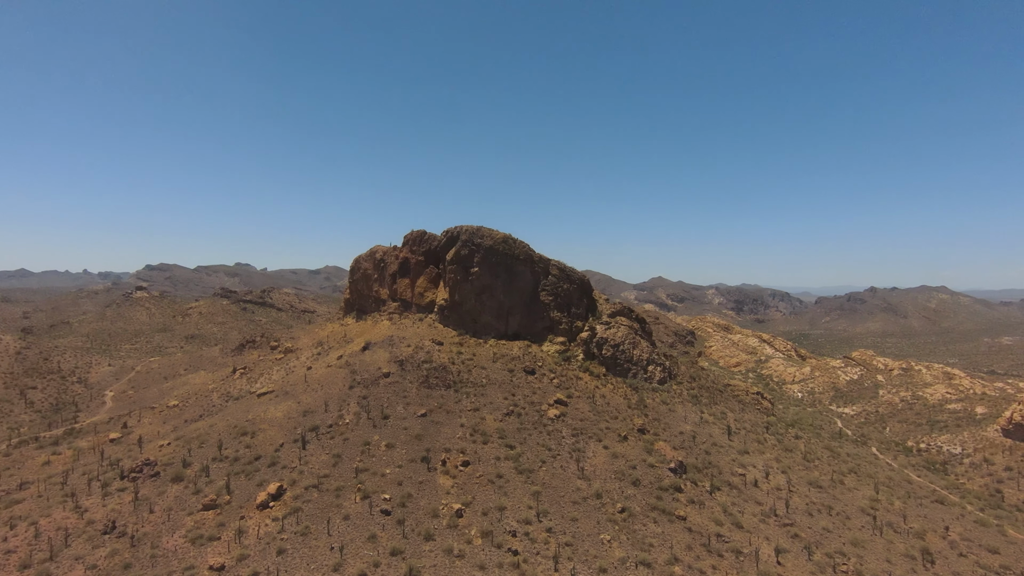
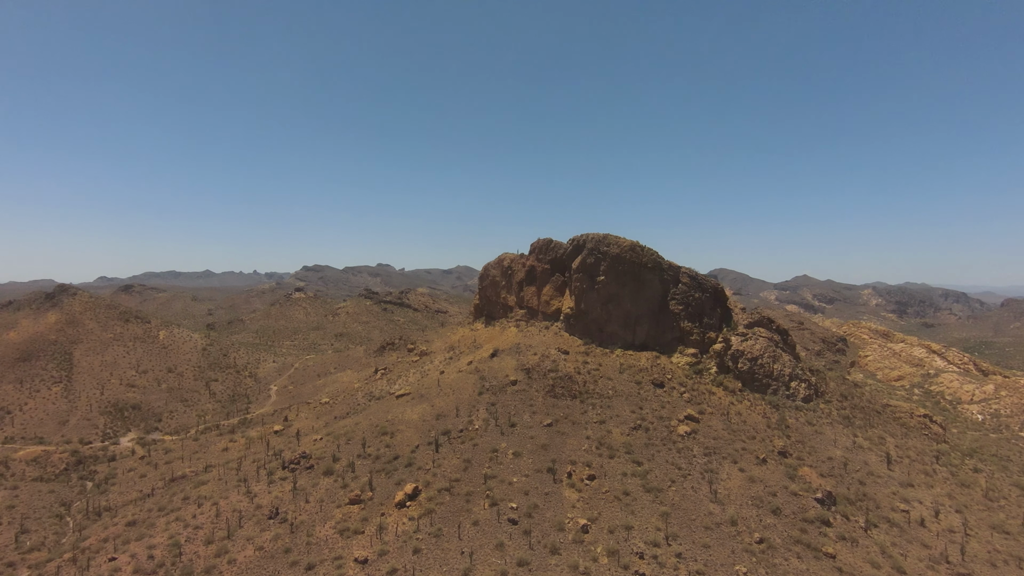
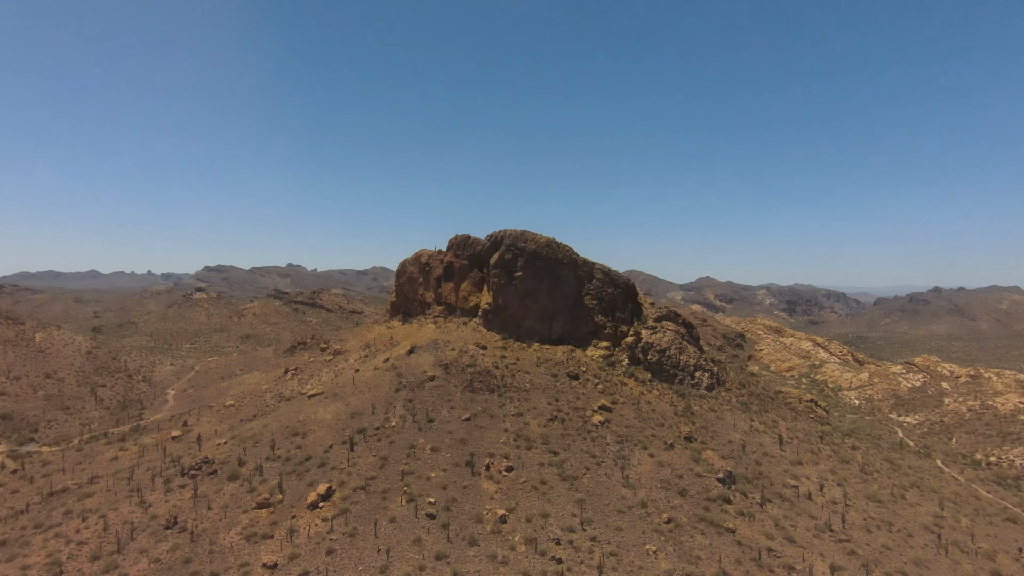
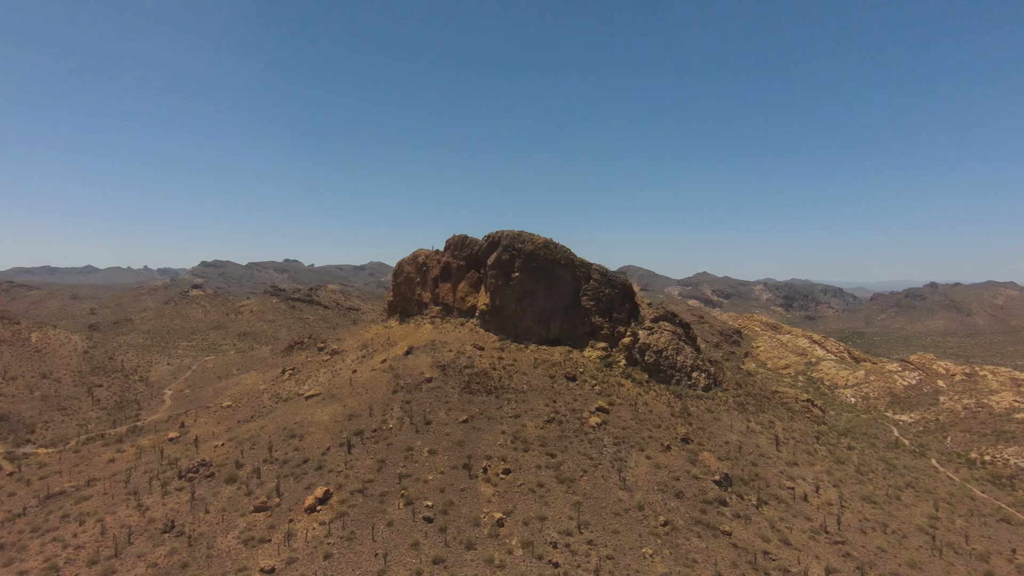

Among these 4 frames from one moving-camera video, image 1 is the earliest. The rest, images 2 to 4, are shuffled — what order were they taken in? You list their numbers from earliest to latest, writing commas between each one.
3, 2, 4
